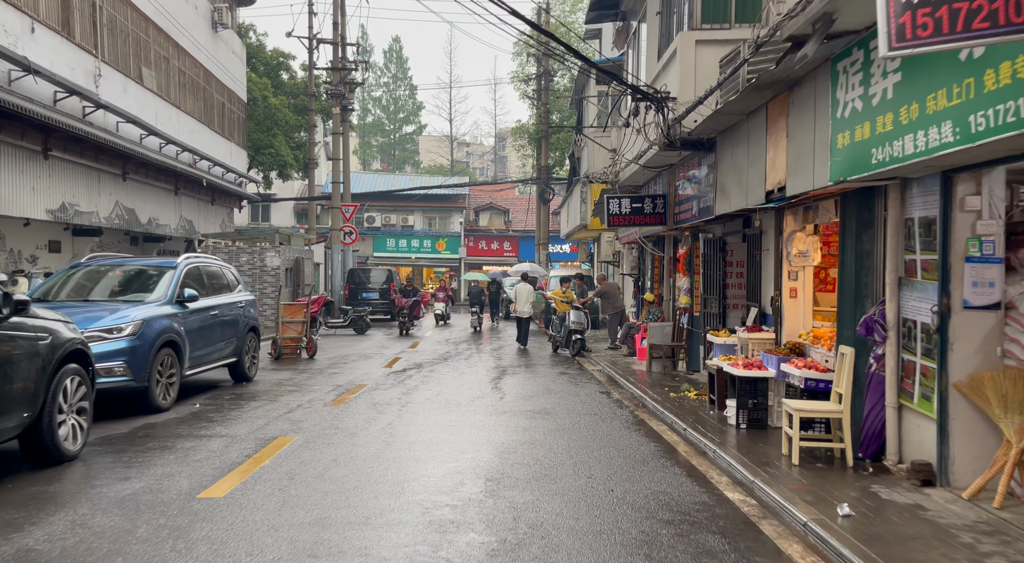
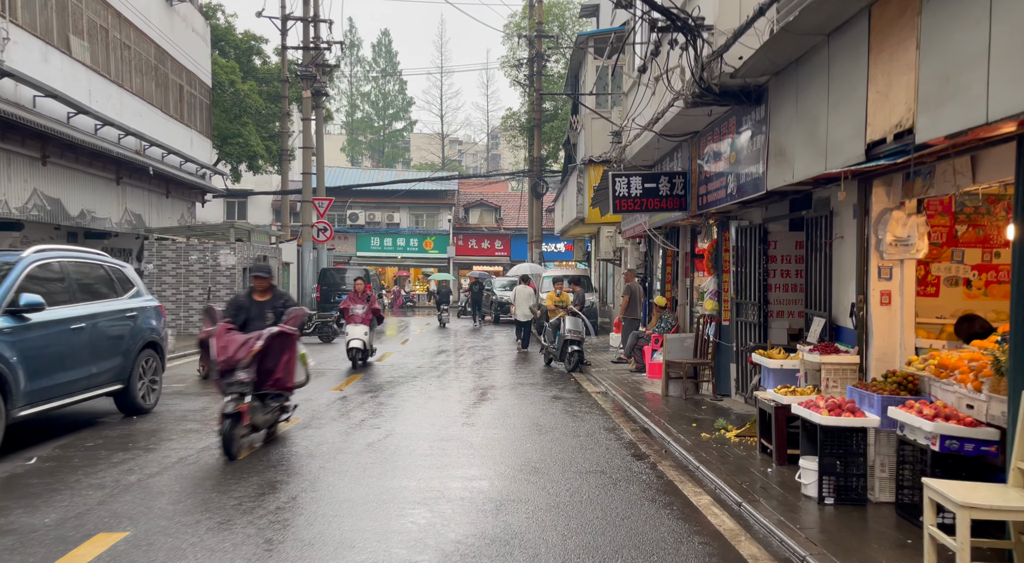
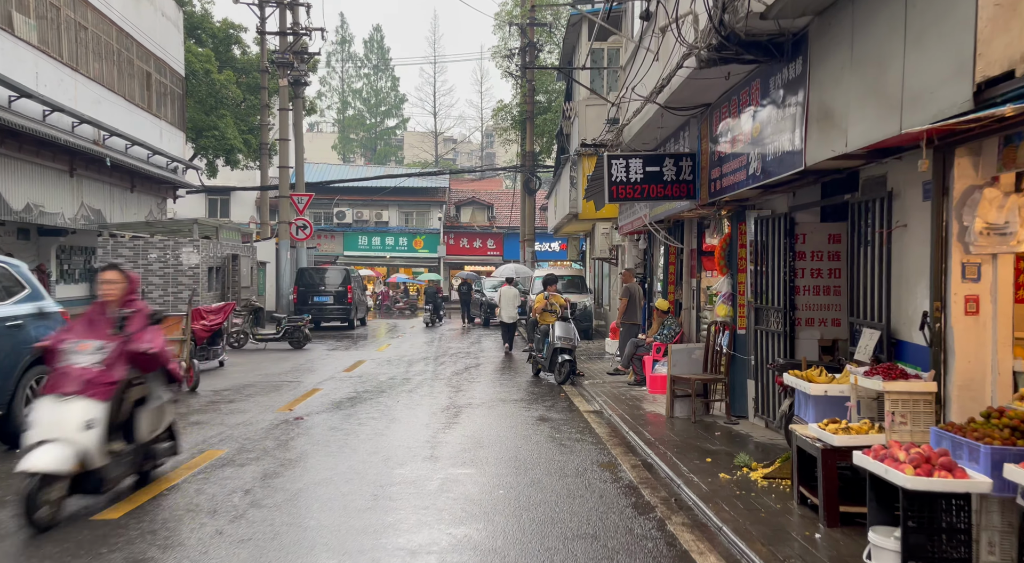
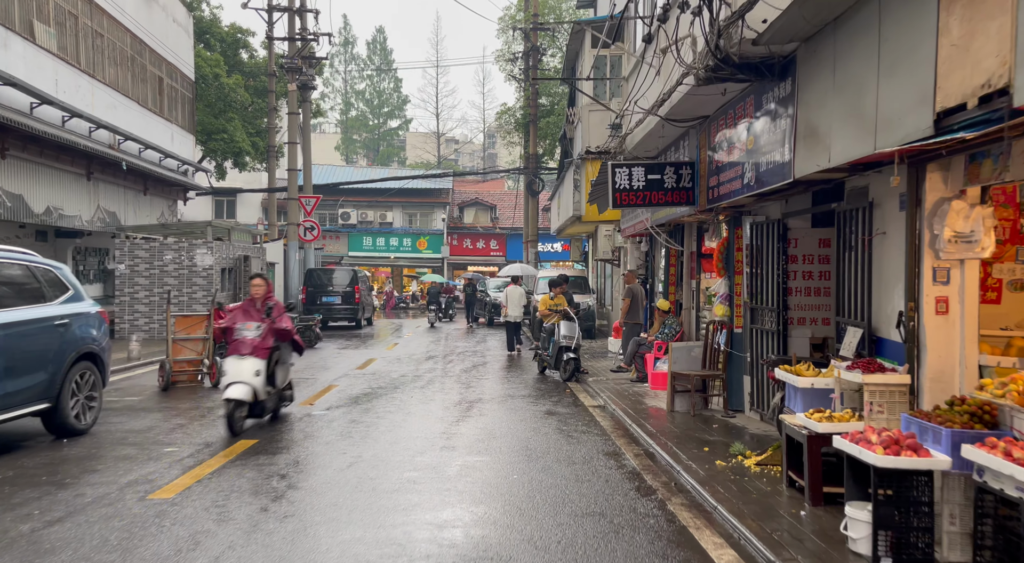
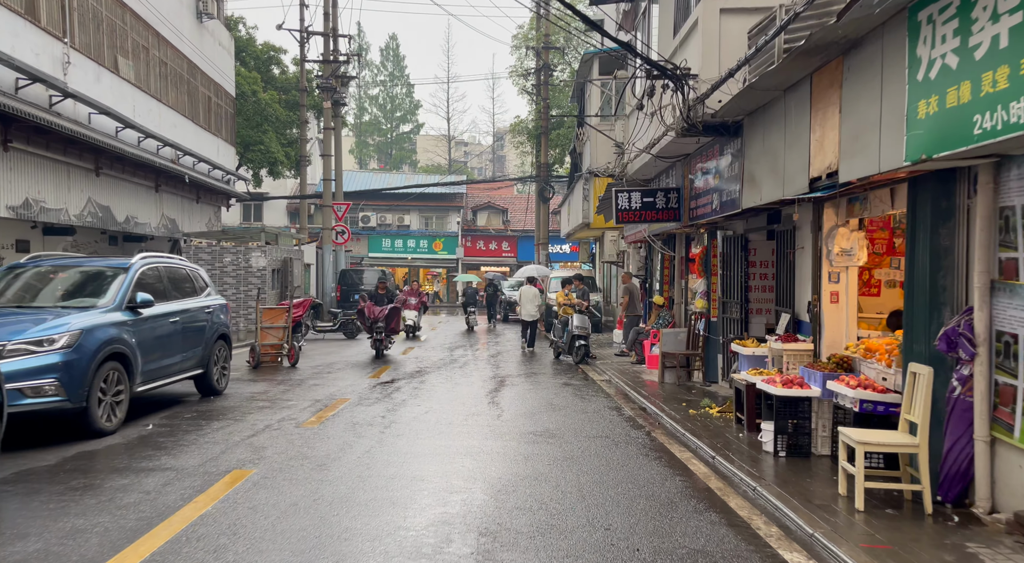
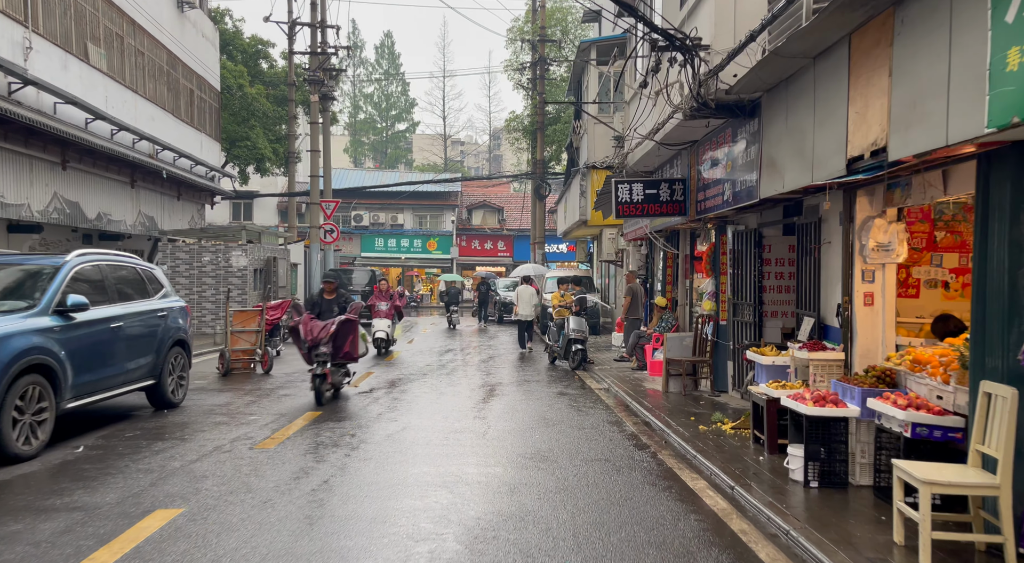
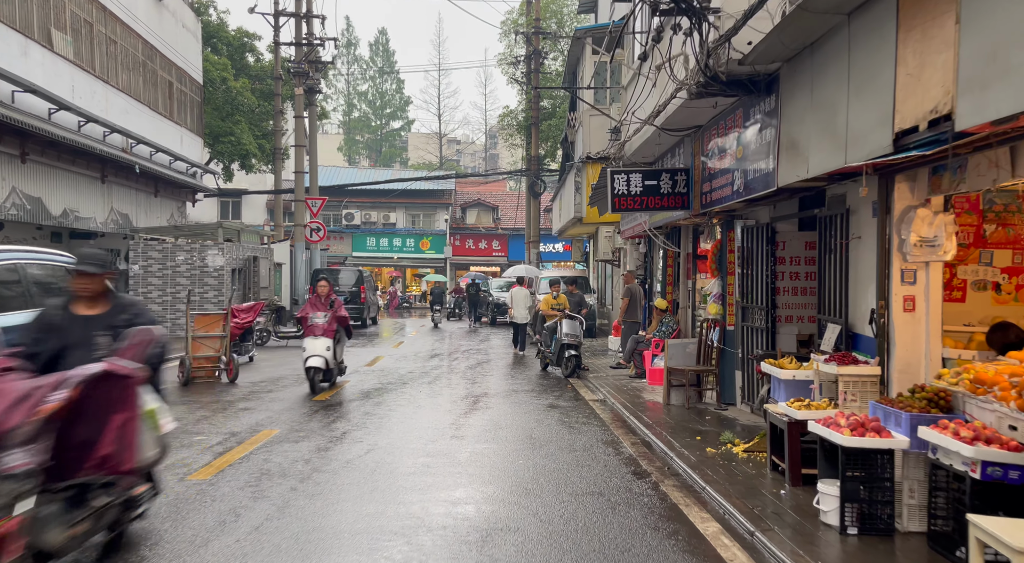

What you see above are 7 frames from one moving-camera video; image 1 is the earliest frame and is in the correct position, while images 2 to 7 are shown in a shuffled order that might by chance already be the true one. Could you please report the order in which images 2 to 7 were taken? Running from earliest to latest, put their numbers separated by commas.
5, 6, 2, 7, 4, 3
